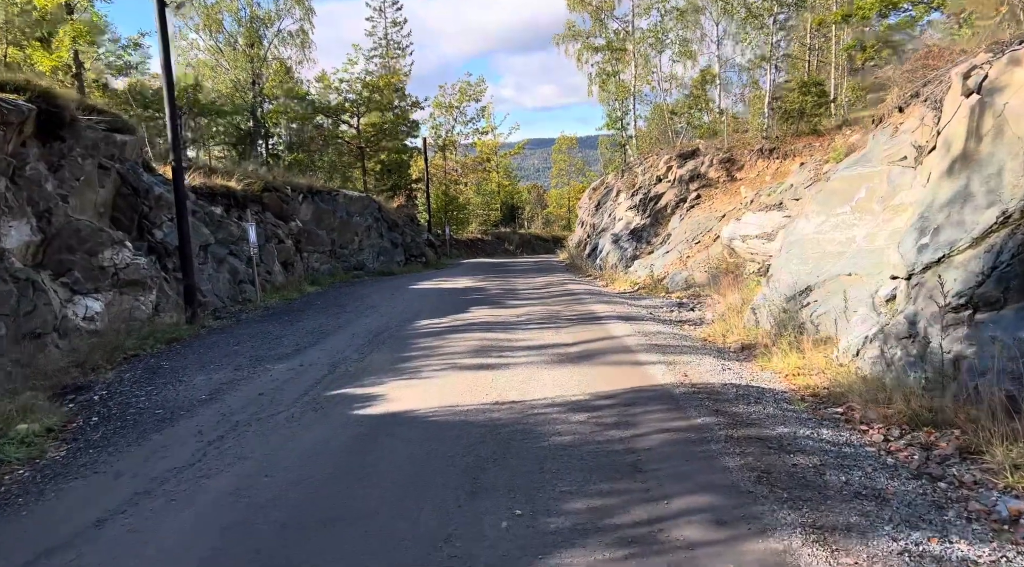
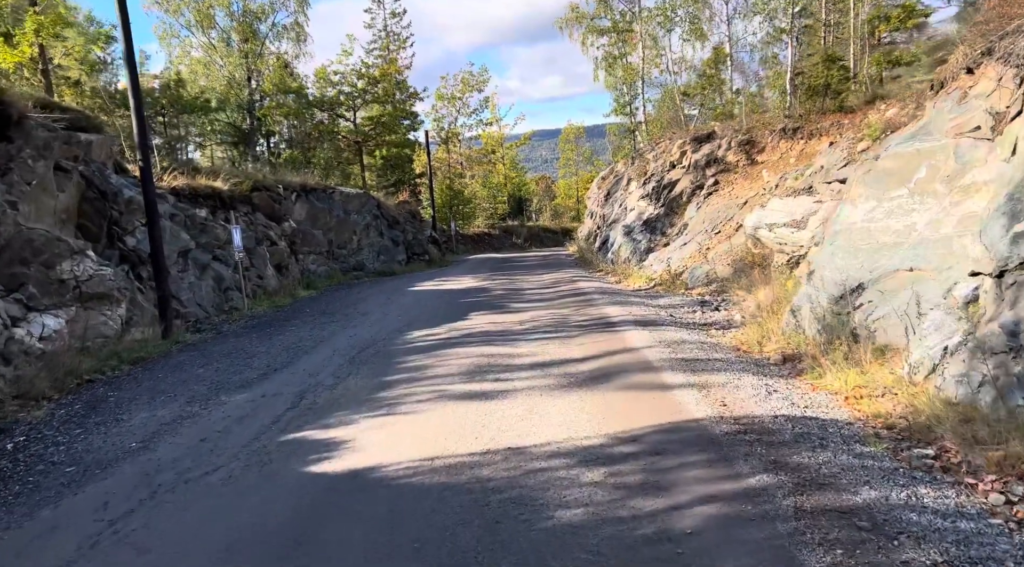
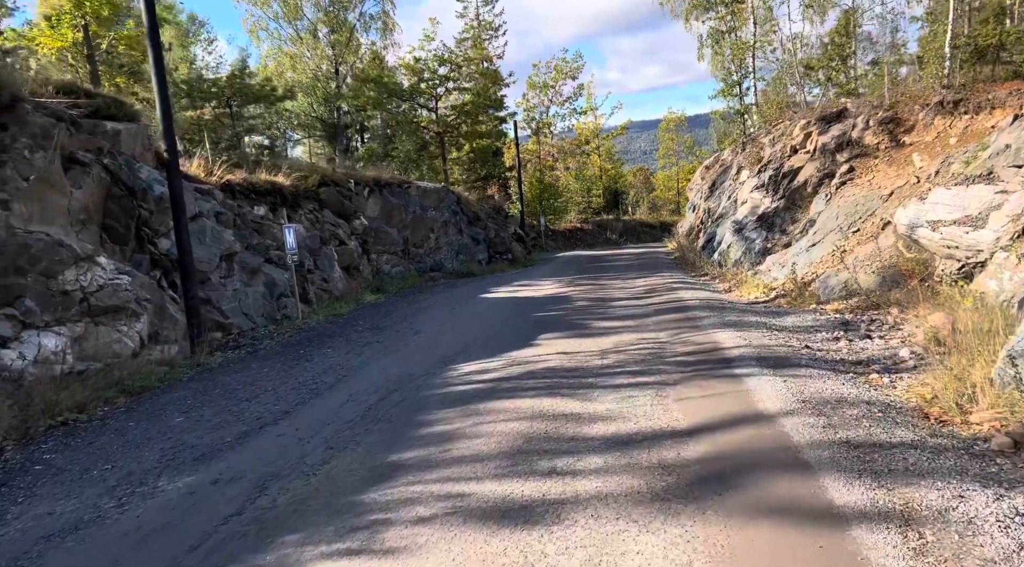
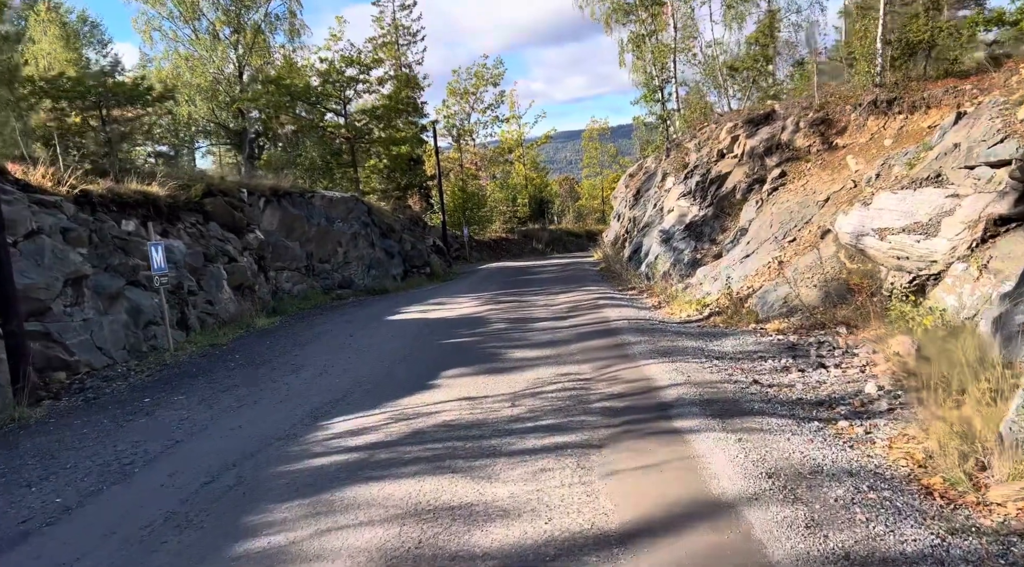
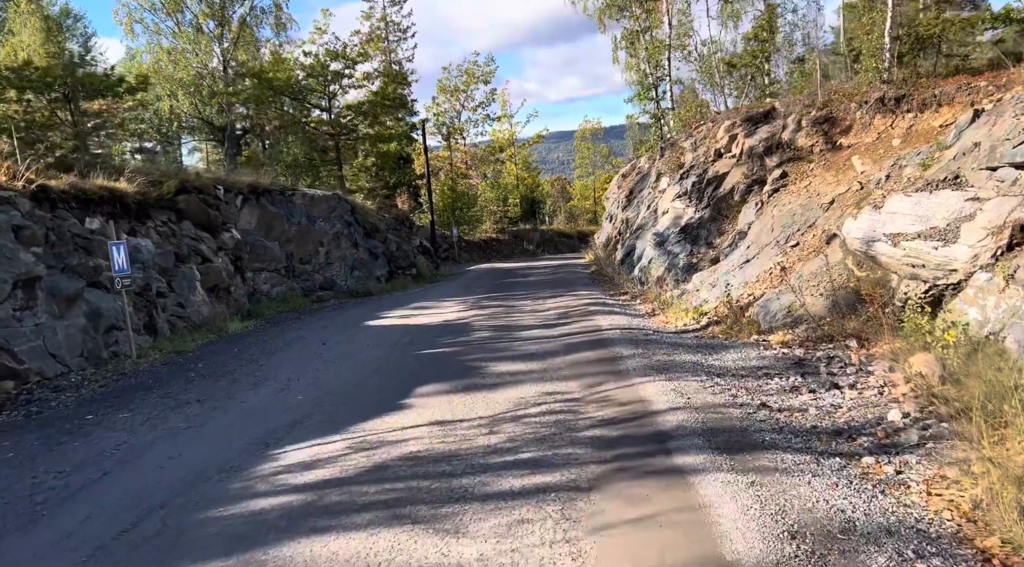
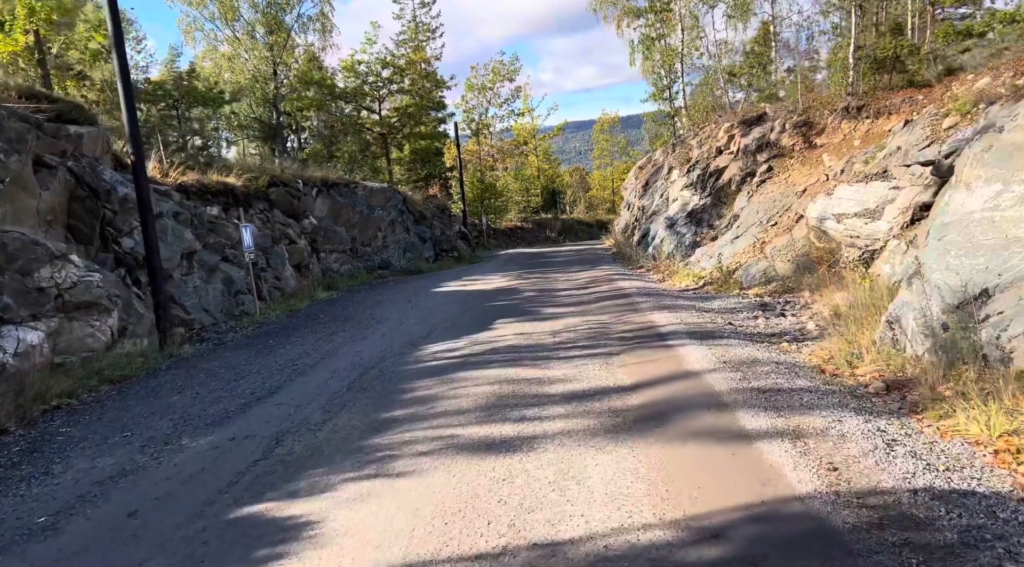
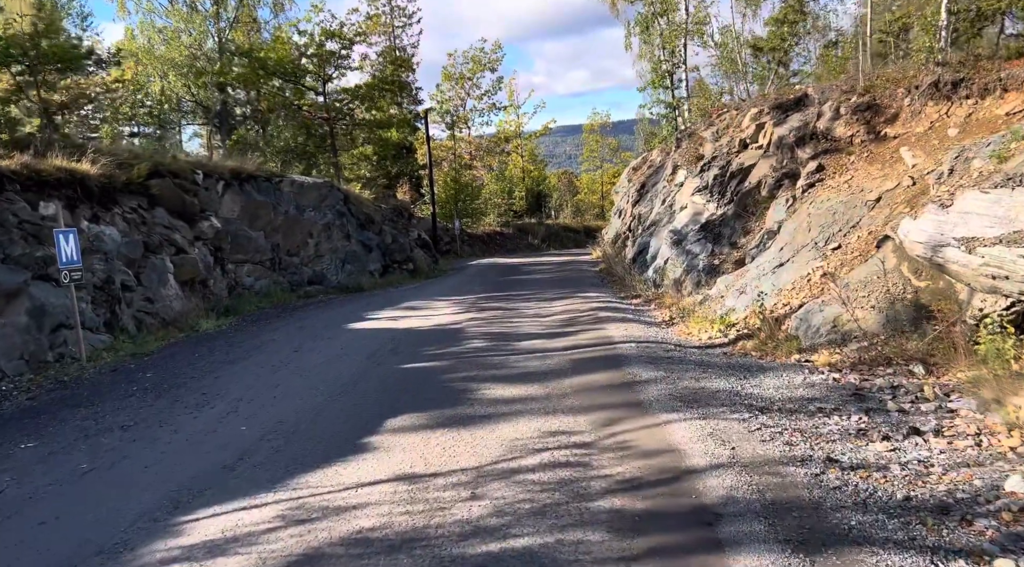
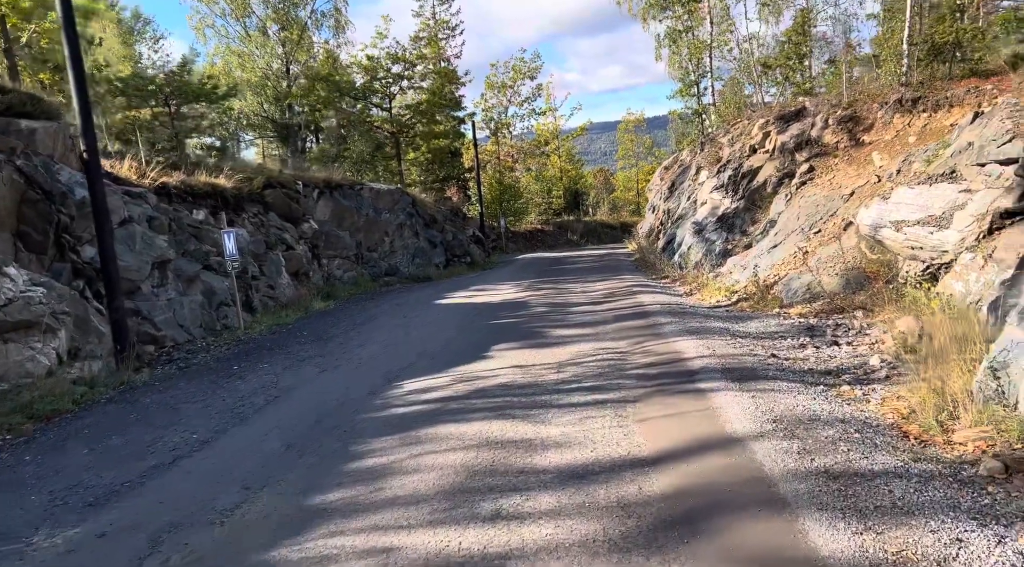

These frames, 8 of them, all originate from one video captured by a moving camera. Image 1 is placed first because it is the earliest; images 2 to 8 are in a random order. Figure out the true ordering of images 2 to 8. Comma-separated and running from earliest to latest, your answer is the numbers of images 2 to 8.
2, 6, 3, 8, 4, 5, 7
